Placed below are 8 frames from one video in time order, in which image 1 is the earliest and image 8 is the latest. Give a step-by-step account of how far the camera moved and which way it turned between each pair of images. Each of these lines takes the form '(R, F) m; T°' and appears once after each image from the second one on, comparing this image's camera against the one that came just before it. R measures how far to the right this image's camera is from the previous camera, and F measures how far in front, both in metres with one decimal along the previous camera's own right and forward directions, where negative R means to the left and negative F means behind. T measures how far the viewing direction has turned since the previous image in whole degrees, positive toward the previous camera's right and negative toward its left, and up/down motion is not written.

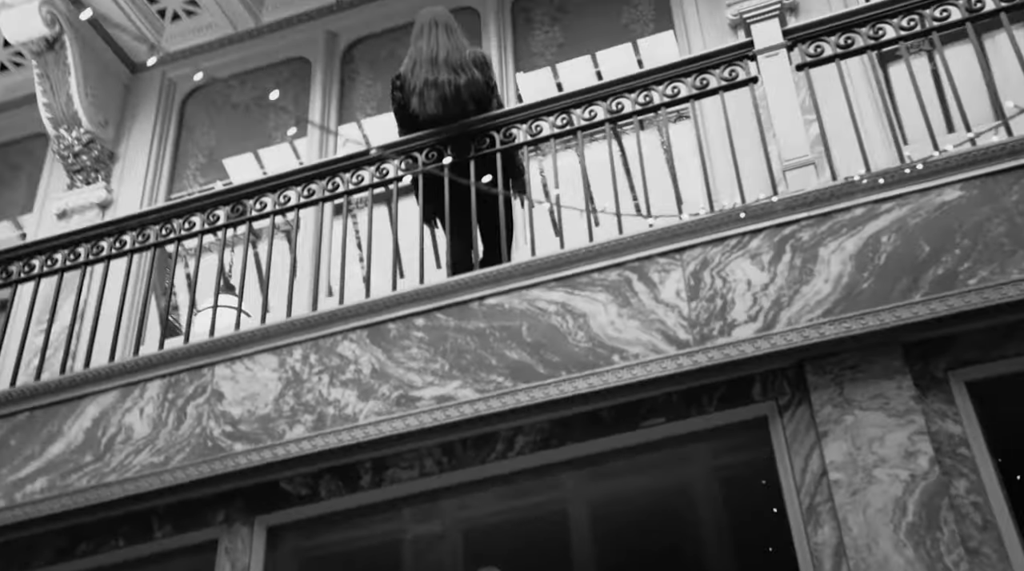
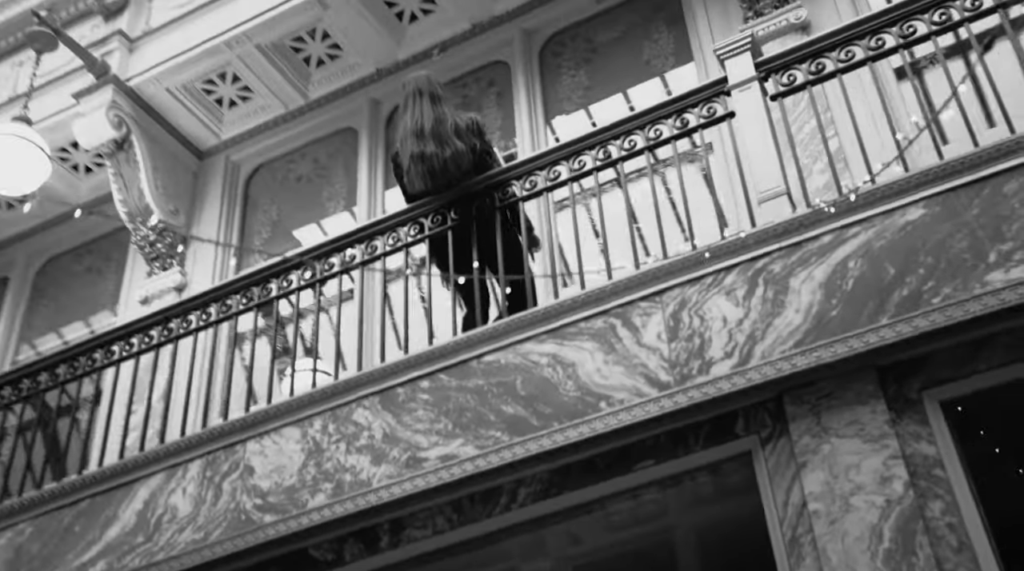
(+0.7, -0.1) m; -7°
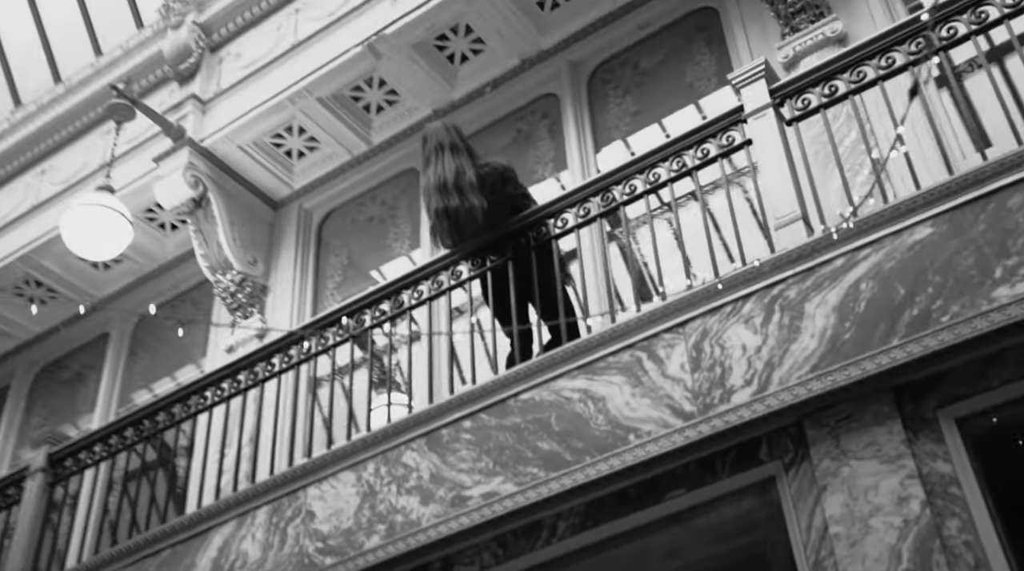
(+0.4, -0.2) m; -6°
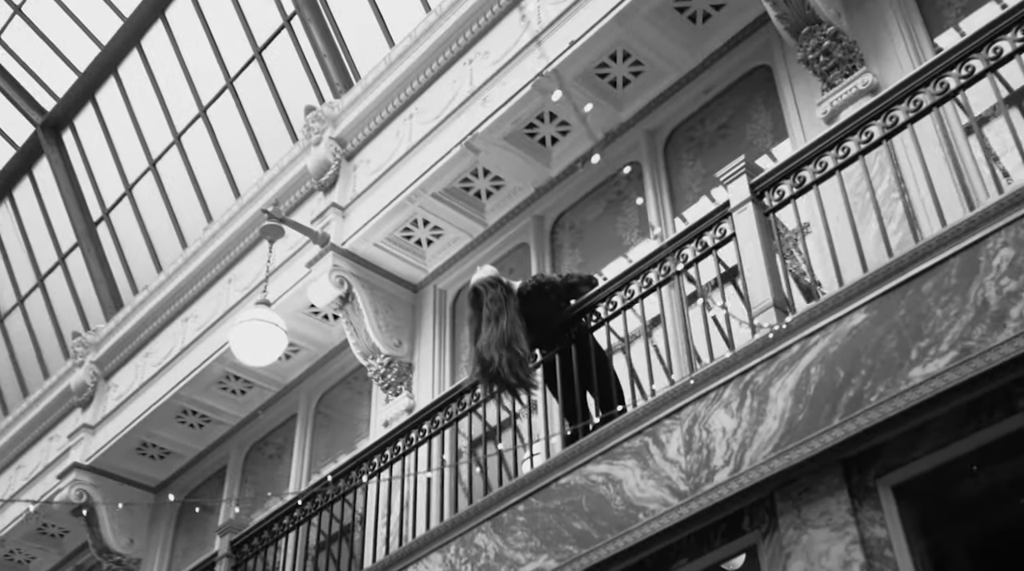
(+1.2, -0.7) m; -12°
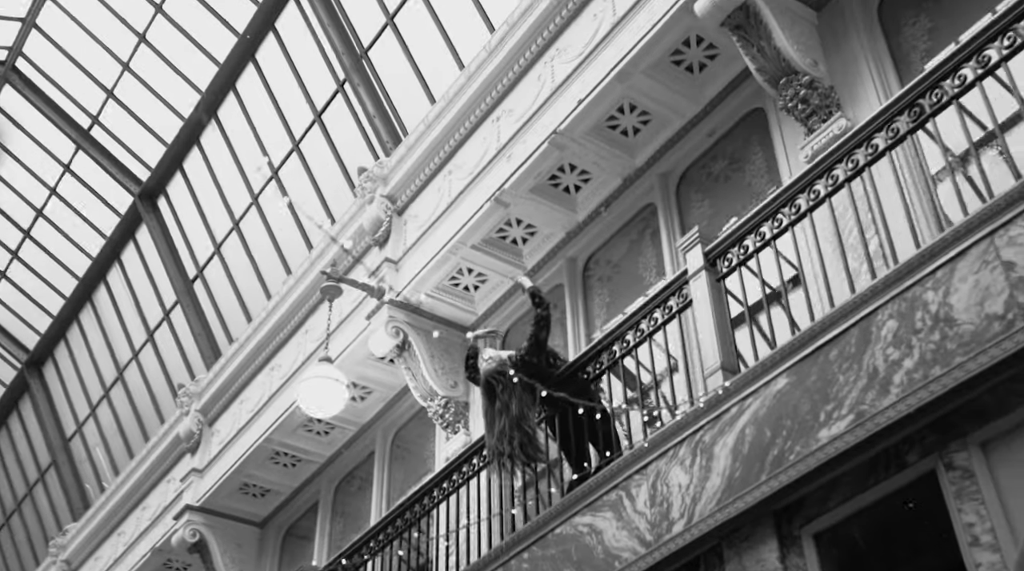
(+0.9, -0.7) m; -6°
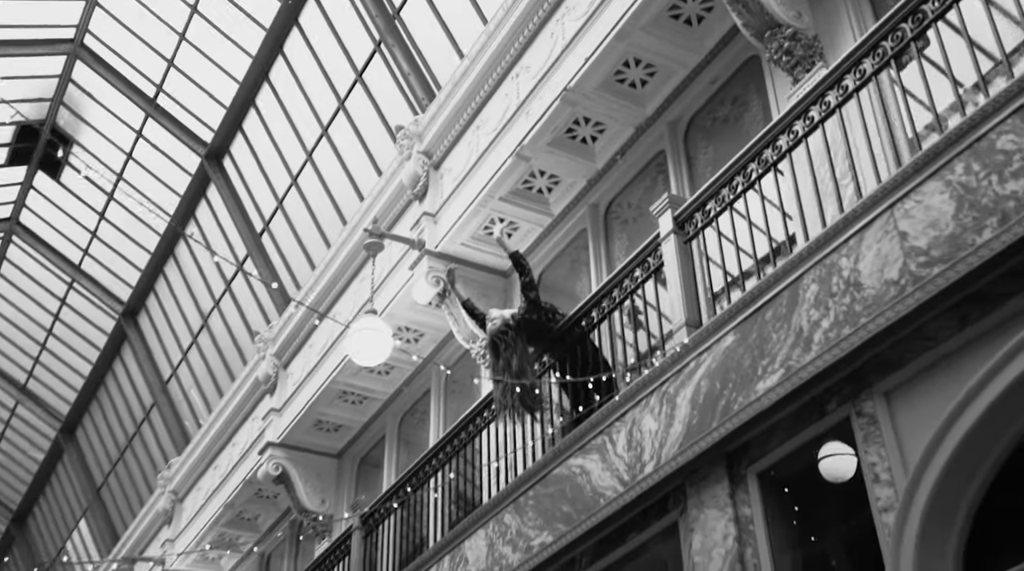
(+0.7, -0.7) m; -5°
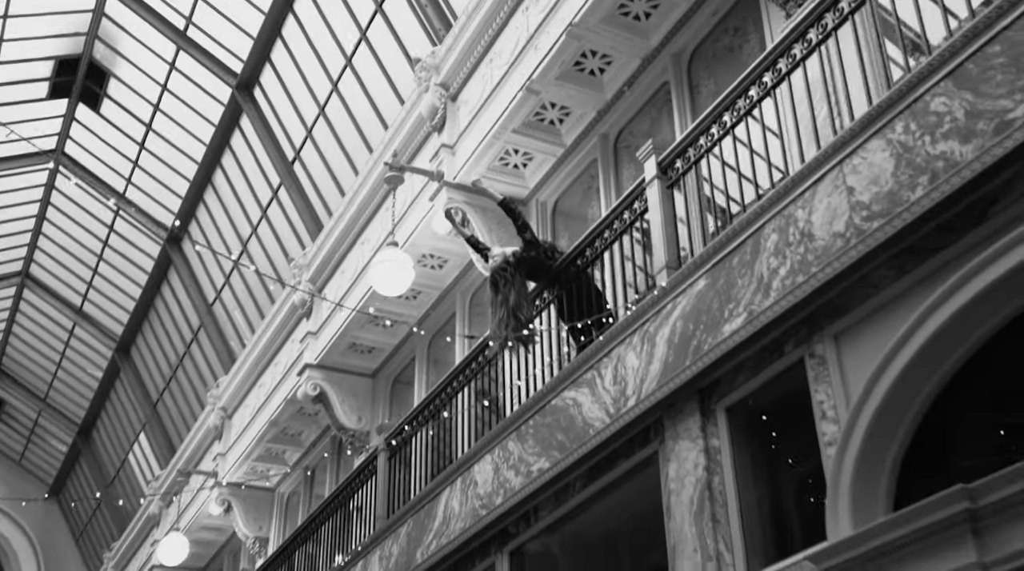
(+0.4, -0.4) m; -3°
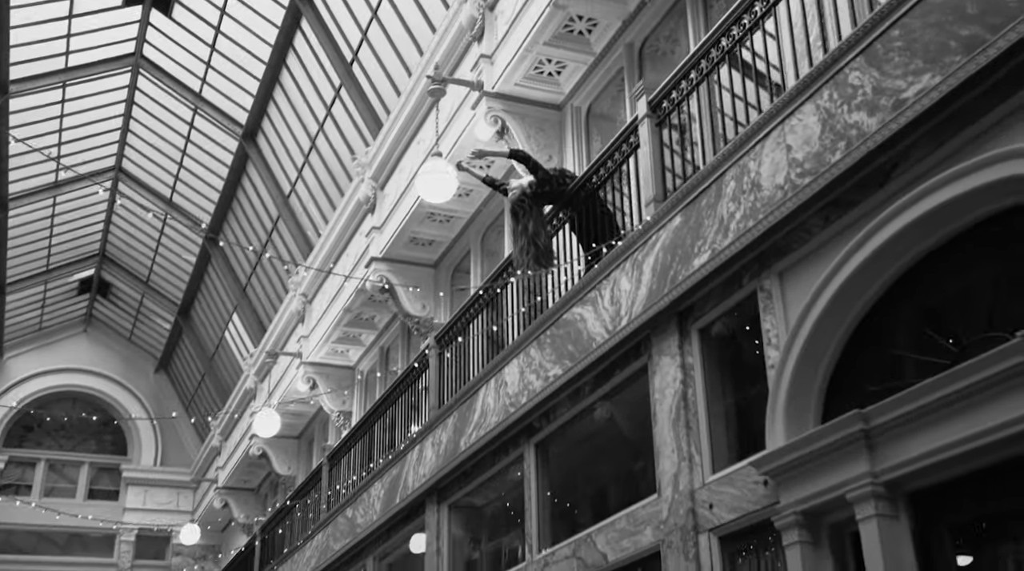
(+0.6, -1.0) m; -4°
